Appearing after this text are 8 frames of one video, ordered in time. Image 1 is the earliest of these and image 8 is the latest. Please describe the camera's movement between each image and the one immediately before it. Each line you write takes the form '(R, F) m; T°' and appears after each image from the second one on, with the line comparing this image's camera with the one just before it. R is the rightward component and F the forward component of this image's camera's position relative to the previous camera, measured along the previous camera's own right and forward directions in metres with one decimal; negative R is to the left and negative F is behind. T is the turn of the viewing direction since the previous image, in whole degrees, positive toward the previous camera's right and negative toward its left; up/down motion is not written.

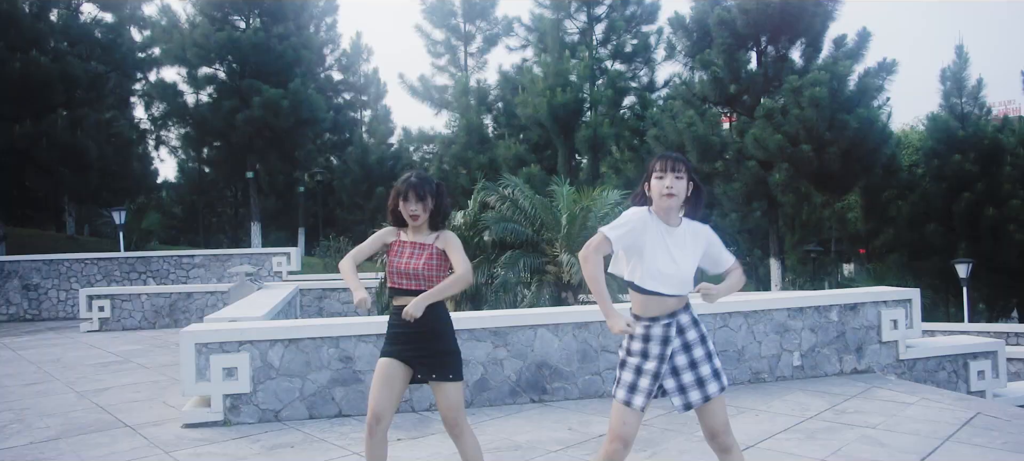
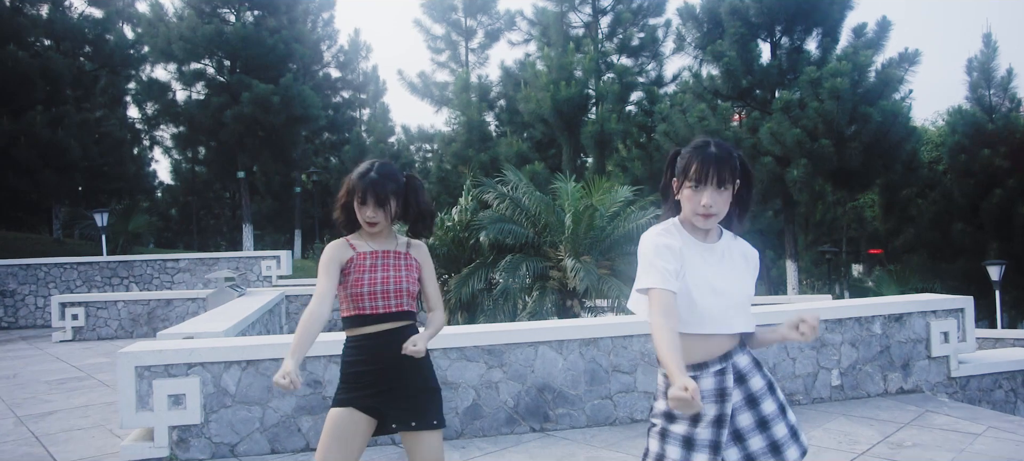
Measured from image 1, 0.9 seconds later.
(+0.1, +0.9) m; 0°
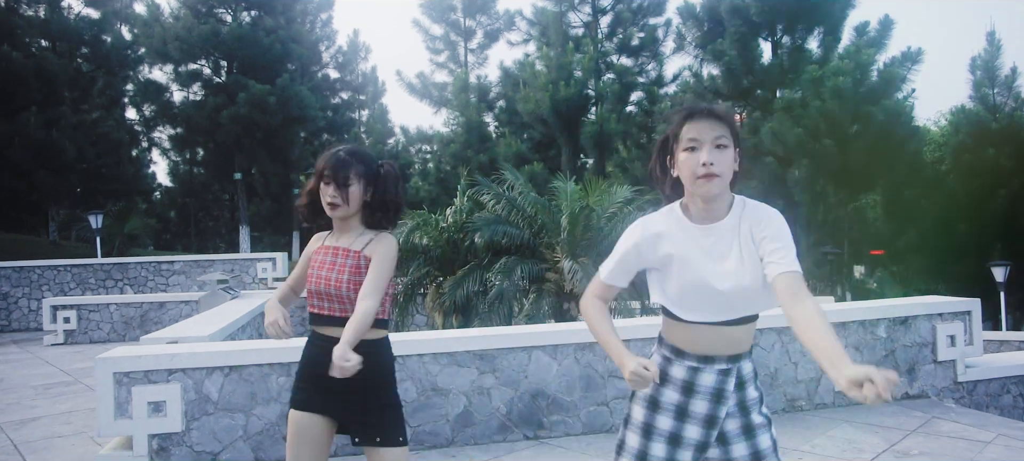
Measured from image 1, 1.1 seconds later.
(+0.1, +0.2) m; 0°
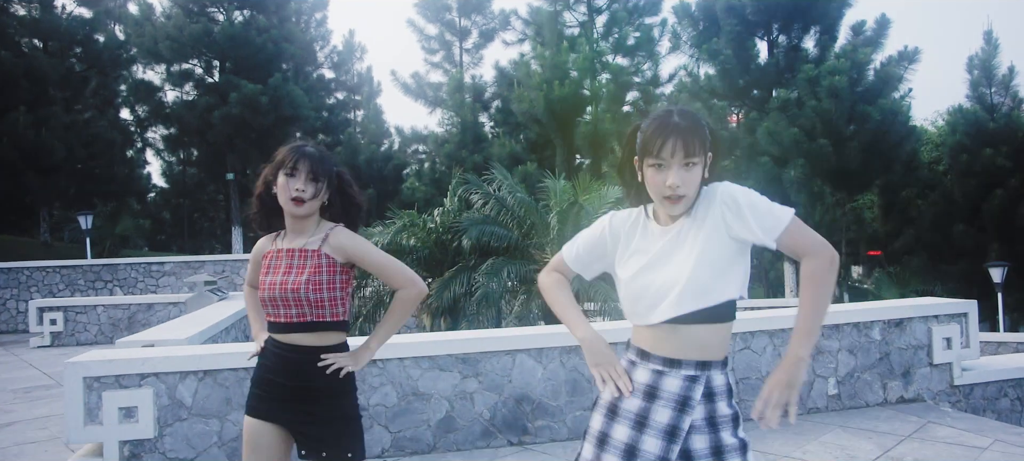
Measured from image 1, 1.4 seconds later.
(+0.1, +0.1) m; 0°
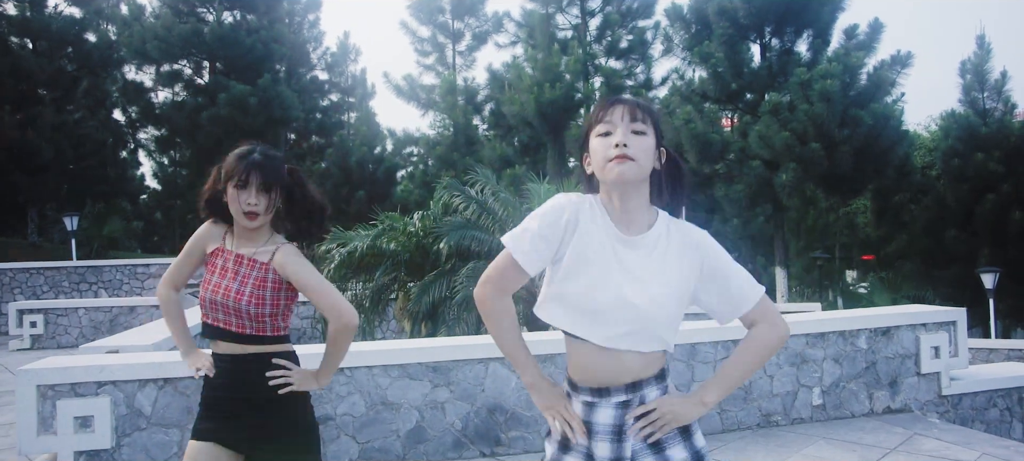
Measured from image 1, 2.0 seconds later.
(+0.1, +0.2) m; 0°
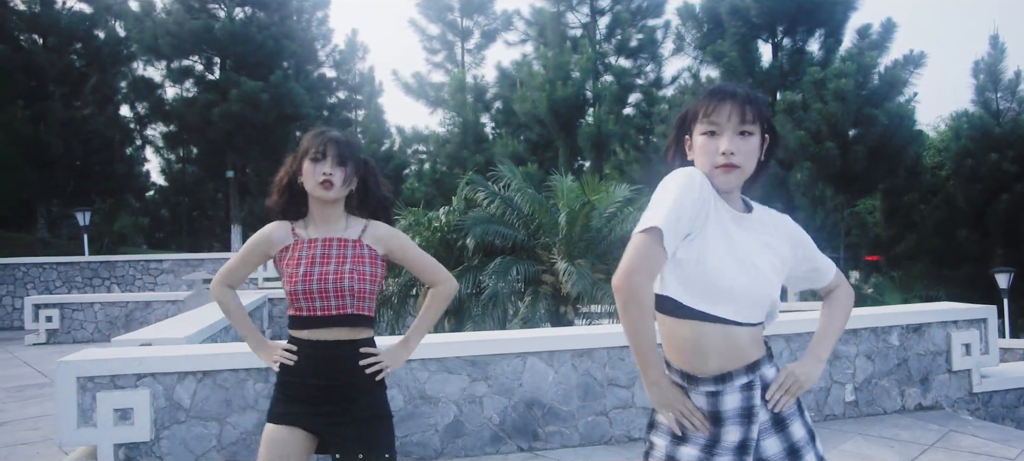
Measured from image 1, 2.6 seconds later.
(-0.2, 0.0) m; 0°
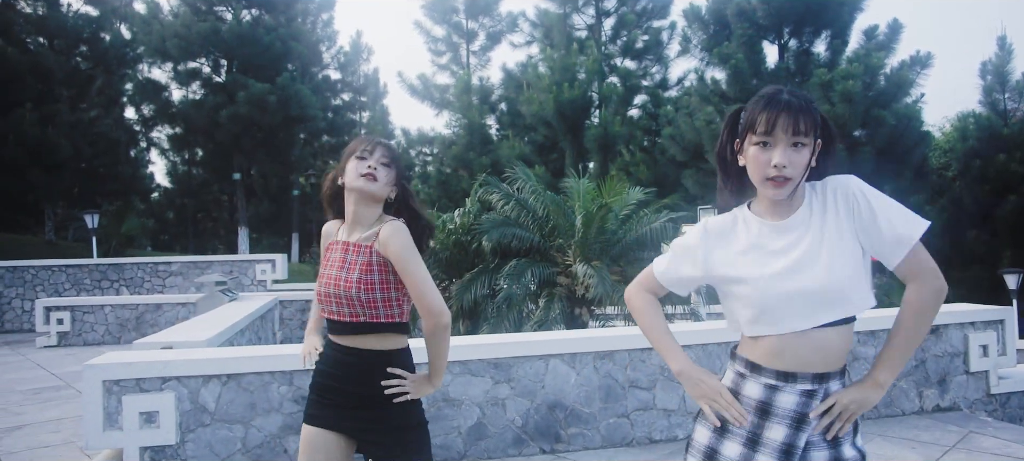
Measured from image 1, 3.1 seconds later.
(-0.1, 0.0) m; 0°
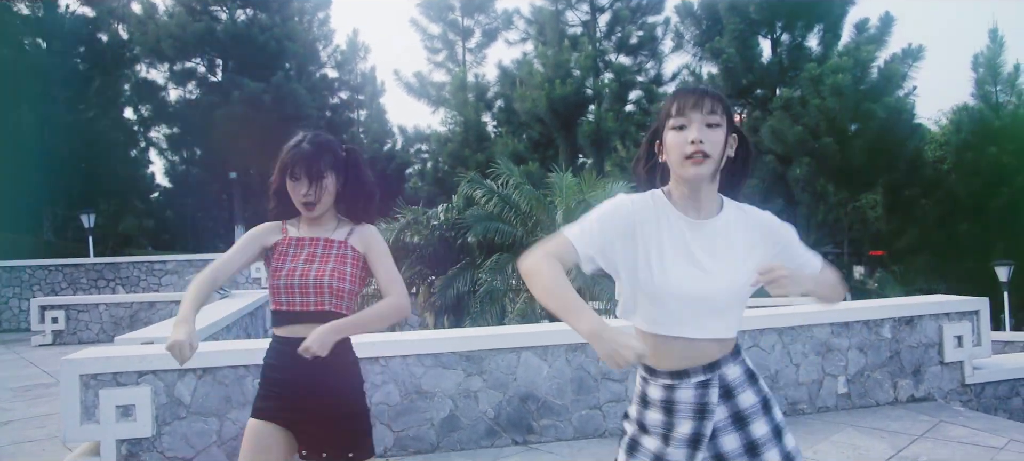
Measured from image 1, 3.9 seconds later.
(+0.2, -0.1) m; 0°
